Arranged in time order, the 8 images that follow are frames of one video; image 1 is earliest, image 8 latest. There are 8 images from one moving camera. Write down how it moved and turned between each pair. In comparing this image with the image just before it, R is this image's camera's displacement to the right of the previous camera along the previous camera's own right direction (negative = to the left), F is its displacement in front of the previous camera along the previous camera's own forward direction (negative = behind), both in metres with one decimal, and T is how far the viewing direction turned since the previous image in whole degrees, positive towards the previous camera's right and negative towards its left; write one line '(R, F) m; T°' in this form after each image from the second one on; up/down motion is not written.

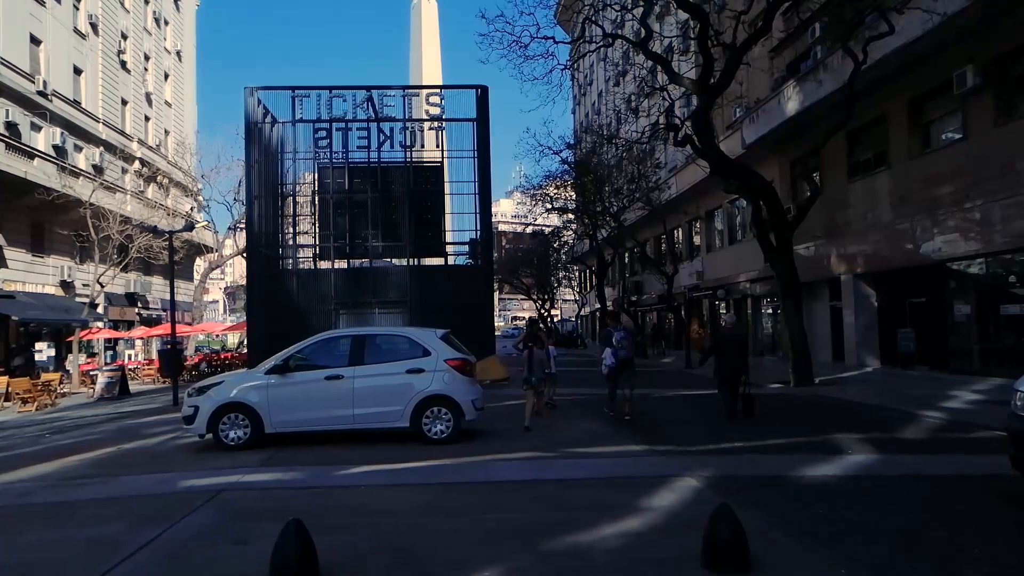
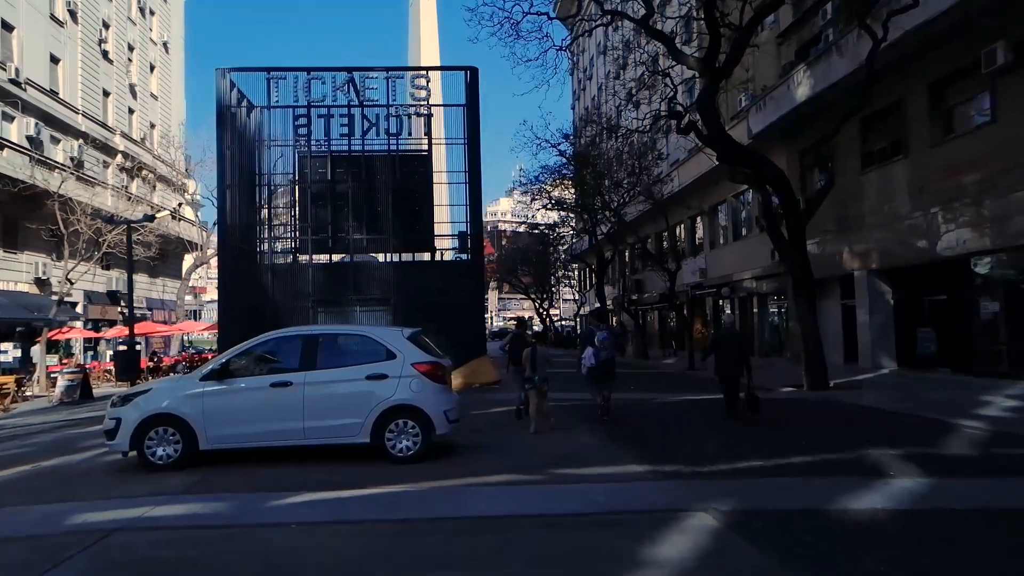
(+0.2, +1.5) m; 0°
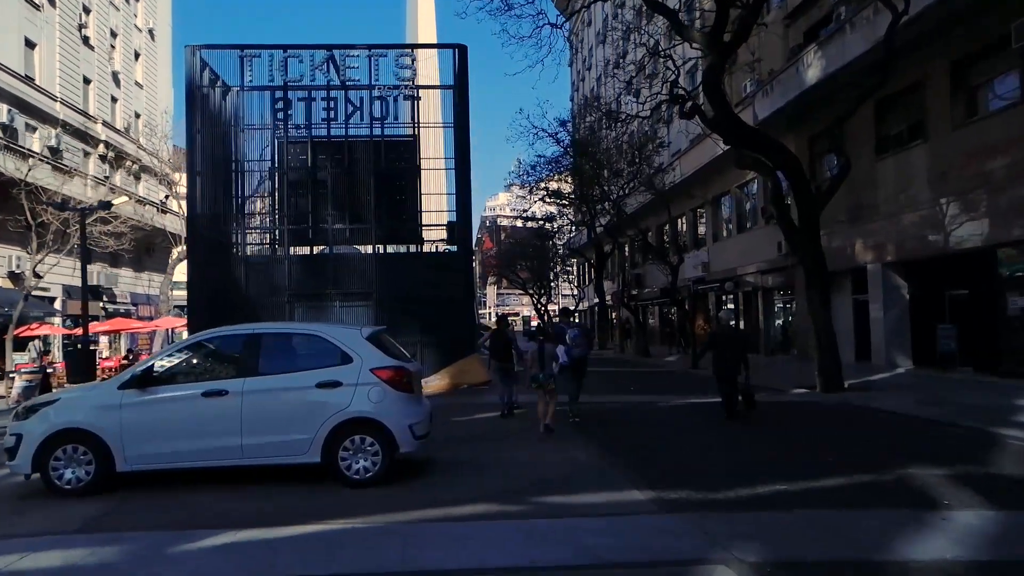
(+0.2, +1.4) m; 0°
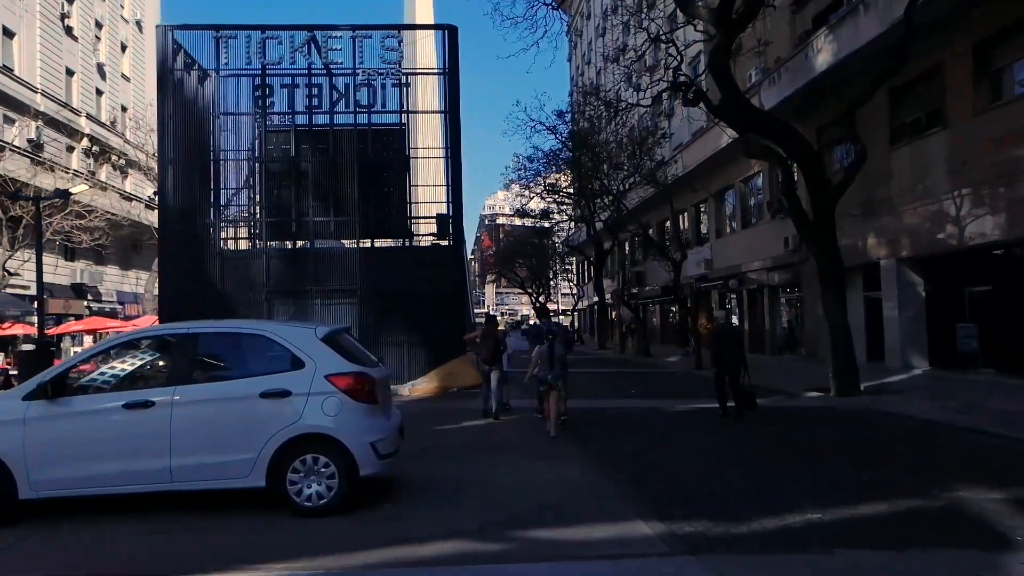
(+0.1, +1.2) m; 0°
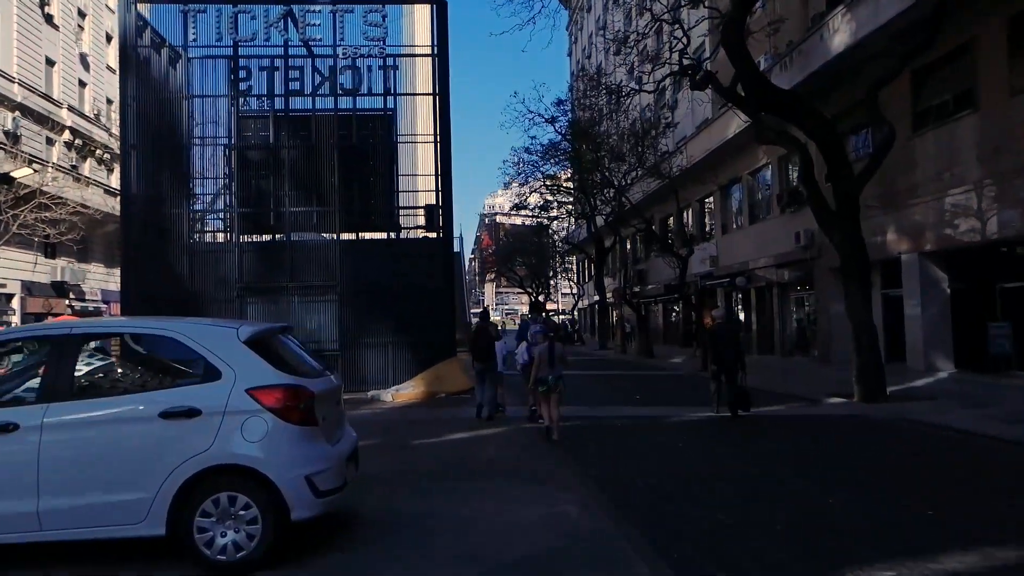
(+0.1, +1.5) m; 0°
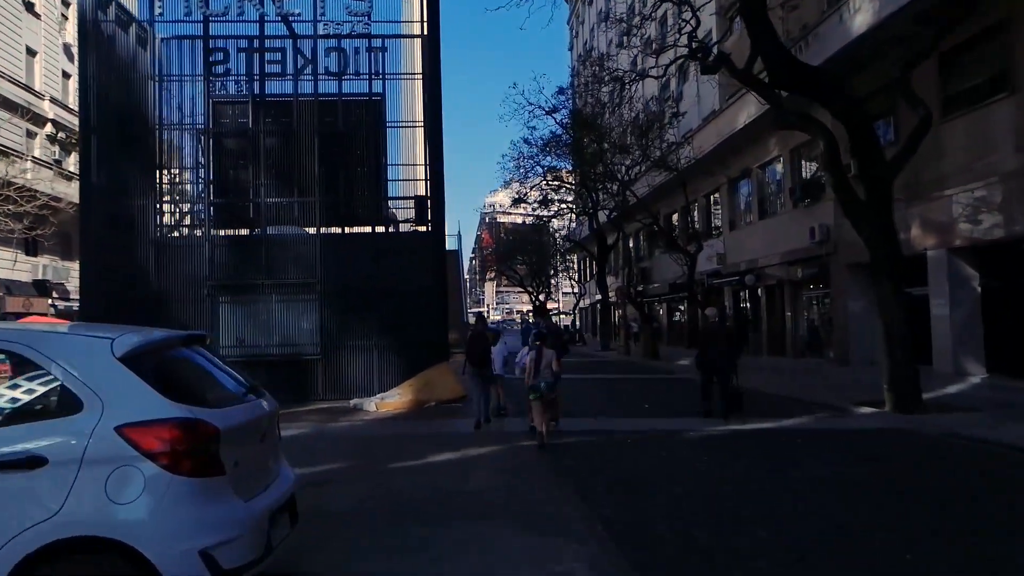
(+0.1, +1.4) m; 0°
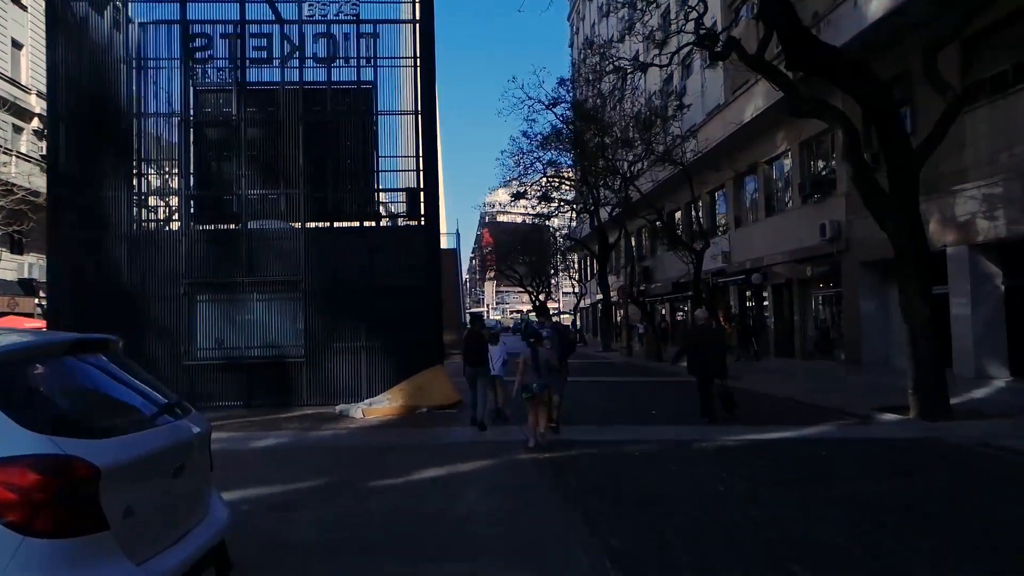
(0.0, +1.0) m; 0°
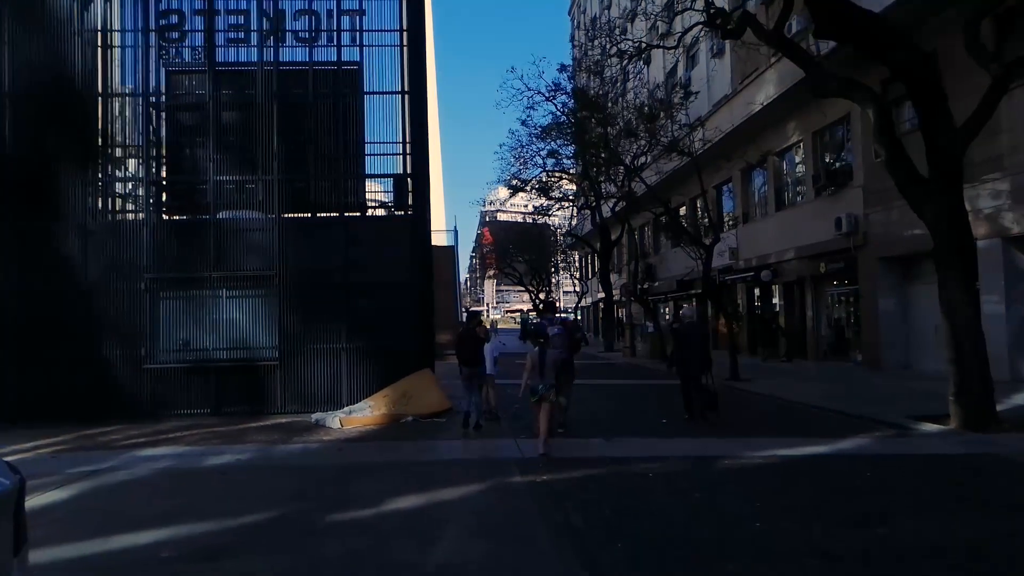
(+0.1, +1.3) m; 0°
